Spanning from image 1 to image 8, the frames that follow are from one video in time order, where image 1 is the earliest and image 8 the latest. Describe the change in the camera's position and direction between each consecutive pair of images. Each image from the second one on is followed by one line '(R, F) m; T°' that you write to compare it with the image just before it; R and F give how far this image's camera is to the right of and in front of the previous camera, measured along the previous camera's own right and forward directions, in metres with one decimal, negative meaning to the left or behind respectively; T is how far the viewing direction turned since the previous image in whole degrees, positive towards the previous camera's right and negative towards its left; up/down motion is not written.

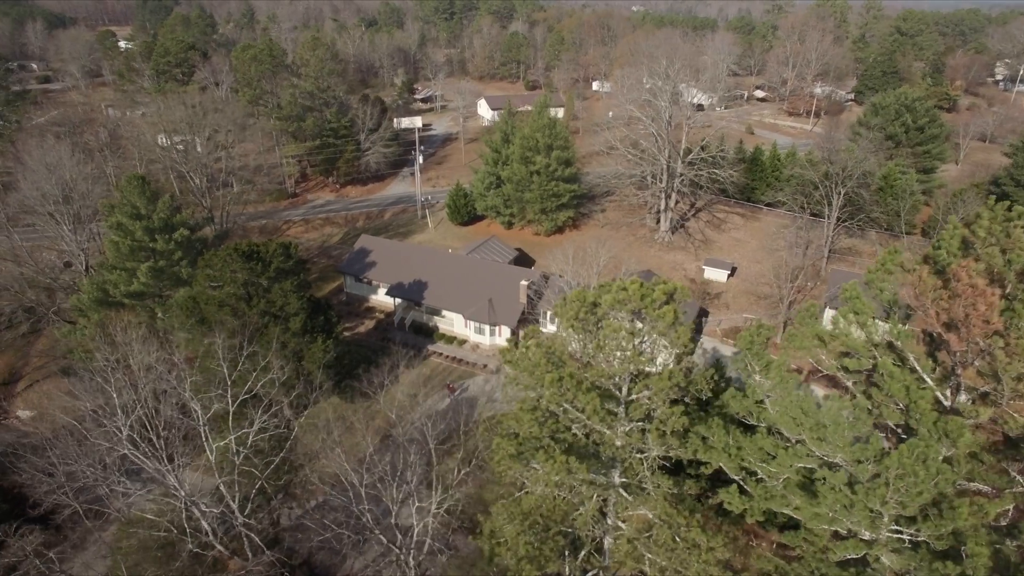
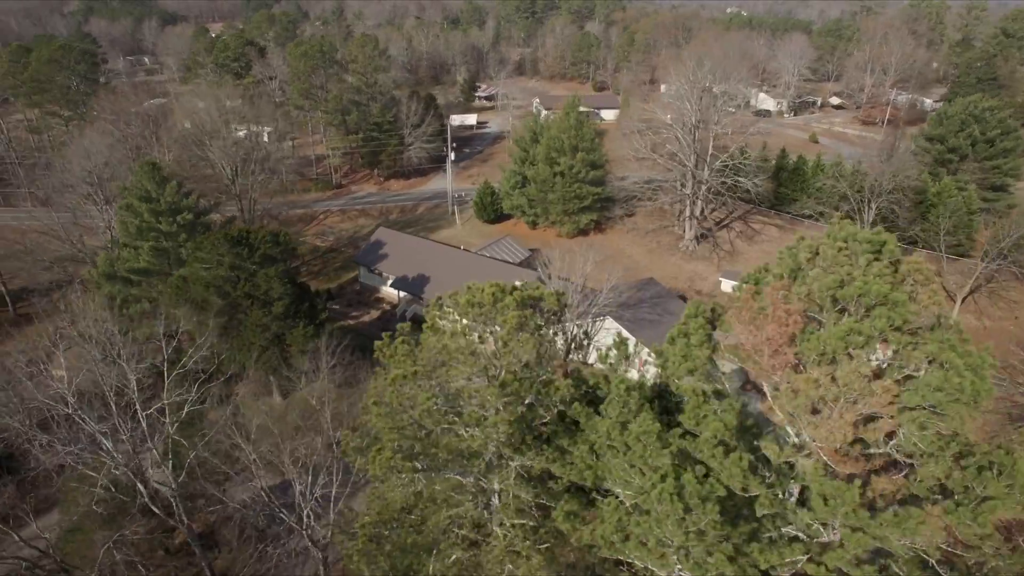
(+3.7, +0.3) m; -7°
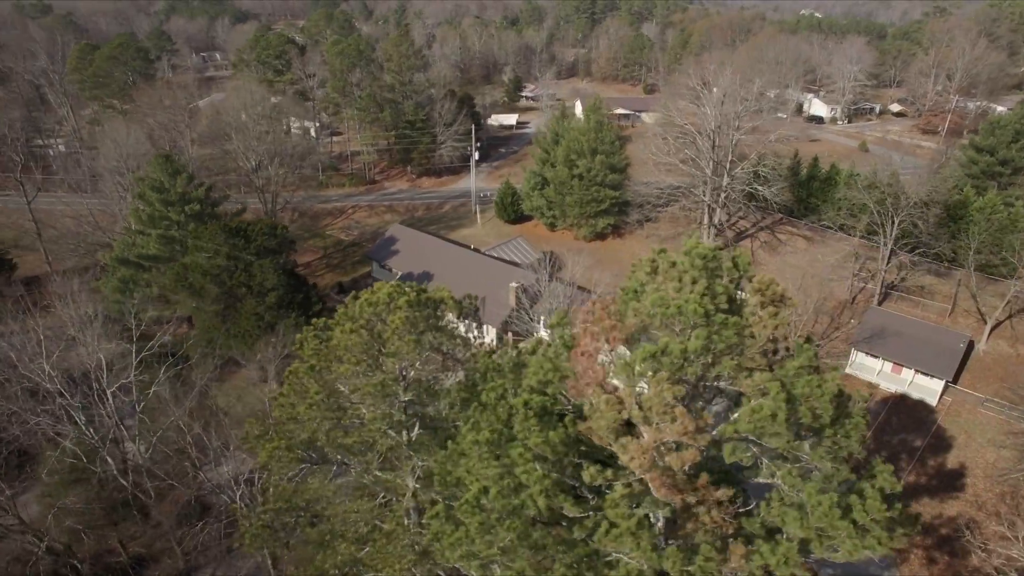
(+2.6, +0.2) m; -5°
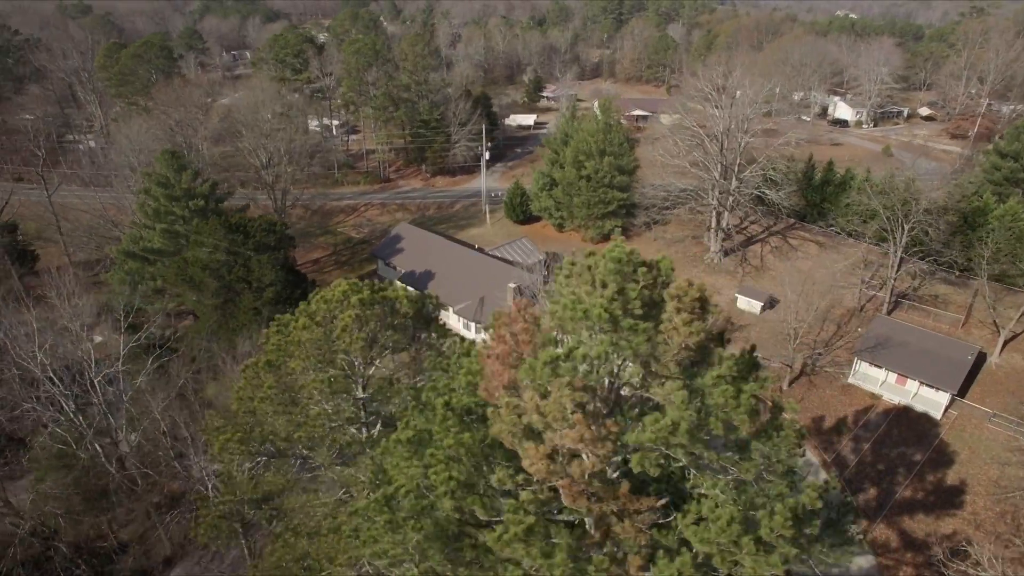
(+1.2, +0.1) m; -2°
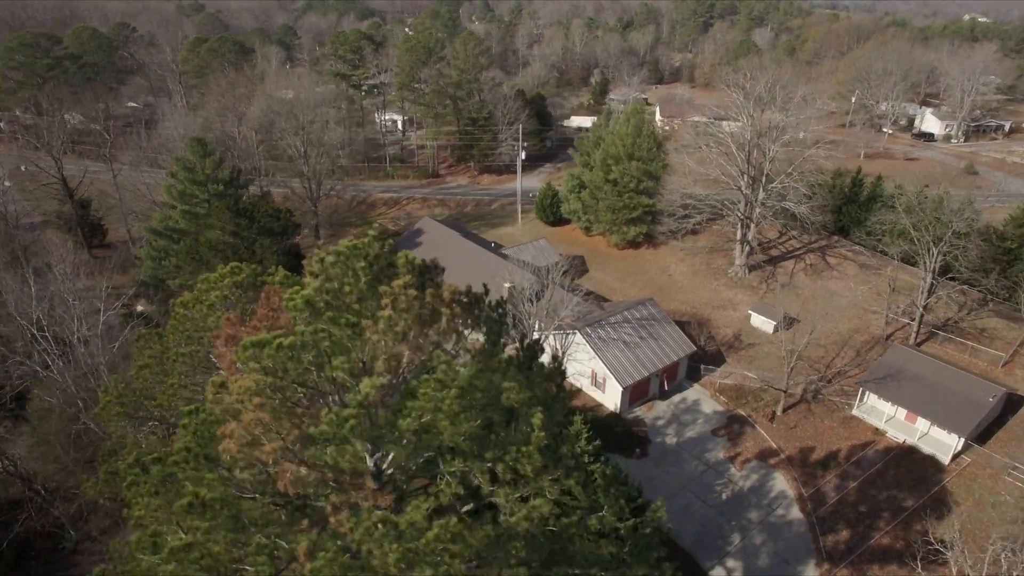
(+3.8, +0.3) m; -8°
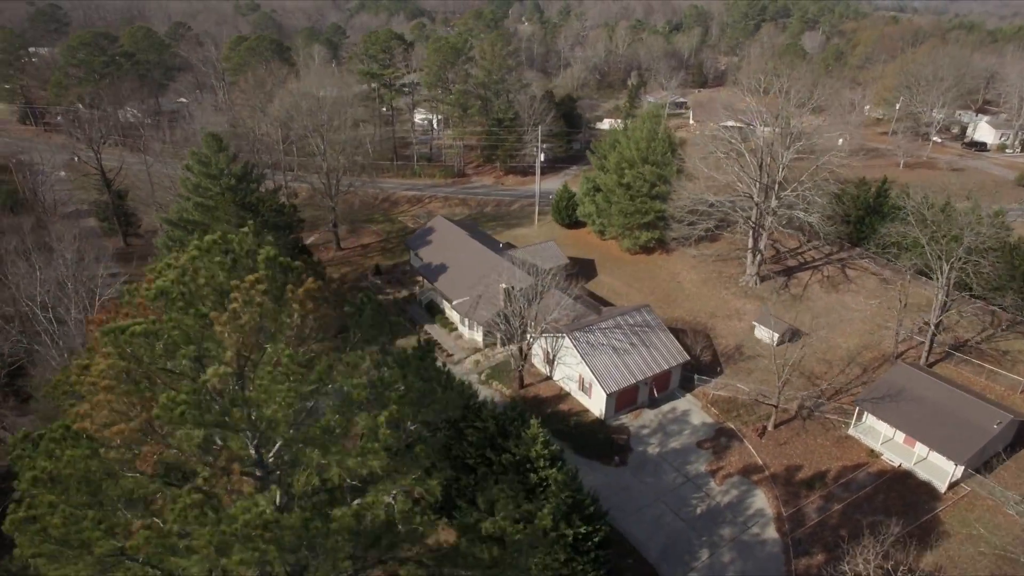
(+2.1, +0.1) m; -4°
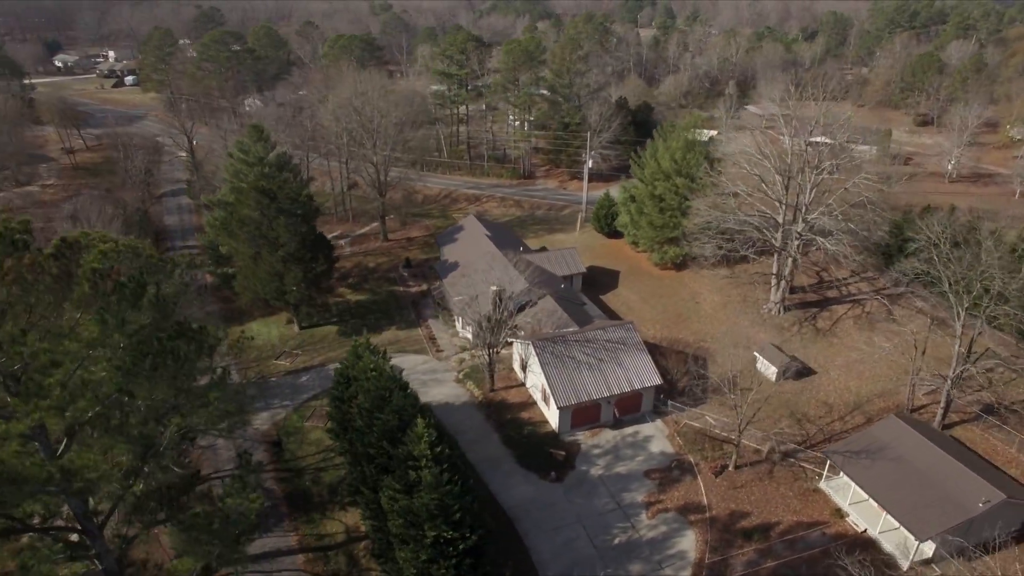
(+5.7, +0.5) m; -11°
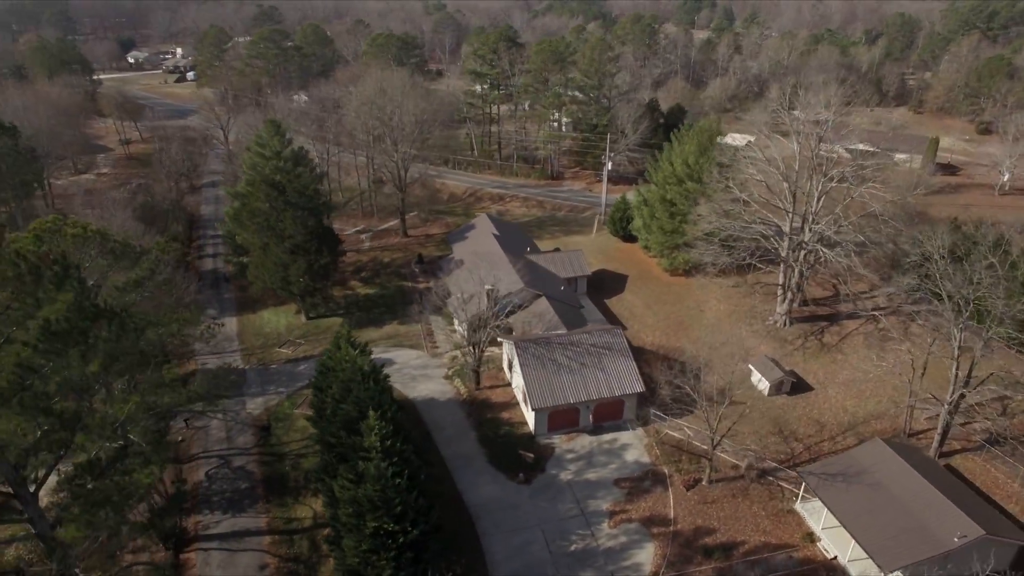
(+2.5, +0.1) m; -5°
